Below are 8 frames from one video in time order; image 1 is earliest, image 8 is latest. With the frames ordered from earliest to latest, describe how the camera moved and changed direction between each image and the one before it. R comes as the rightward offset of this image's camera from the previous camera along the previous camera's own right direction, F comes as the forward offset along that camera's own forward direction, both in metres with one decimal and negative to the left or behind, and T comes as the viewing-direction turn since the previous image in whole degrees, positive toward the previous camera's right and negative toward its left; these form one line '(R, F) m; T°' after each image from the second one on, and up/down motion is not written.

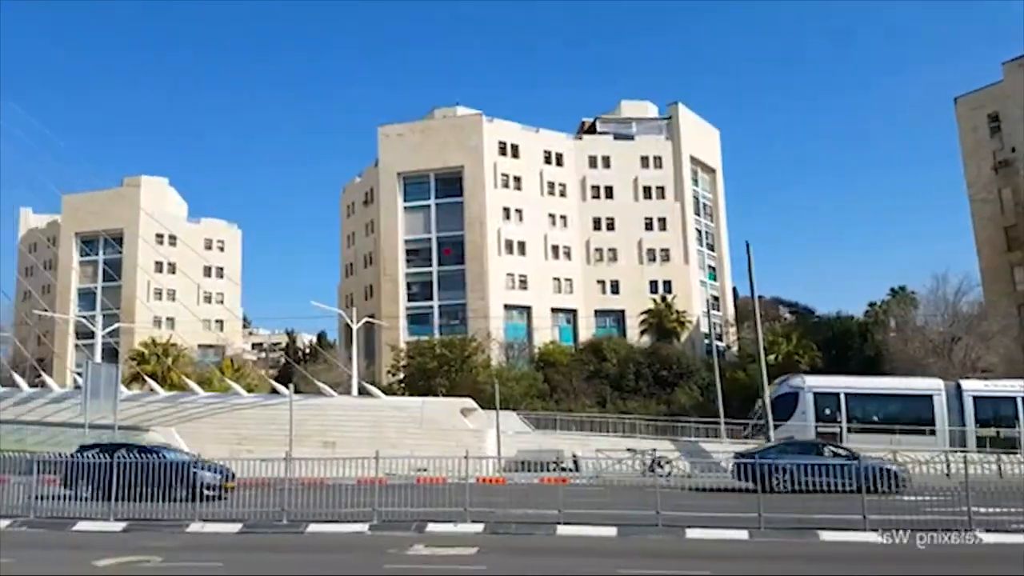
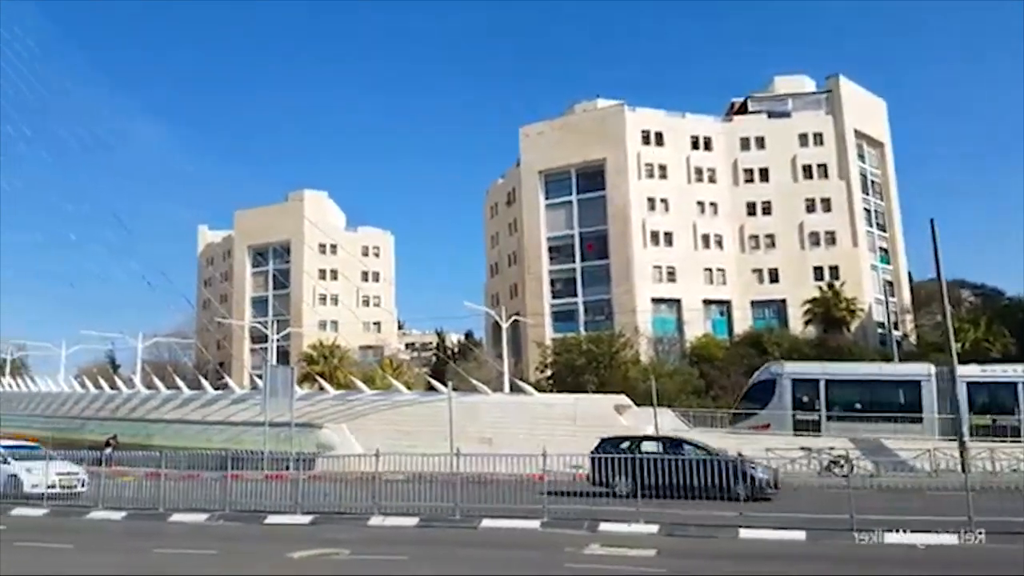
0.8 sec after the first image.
(-0.6, +0.5) m; -10°
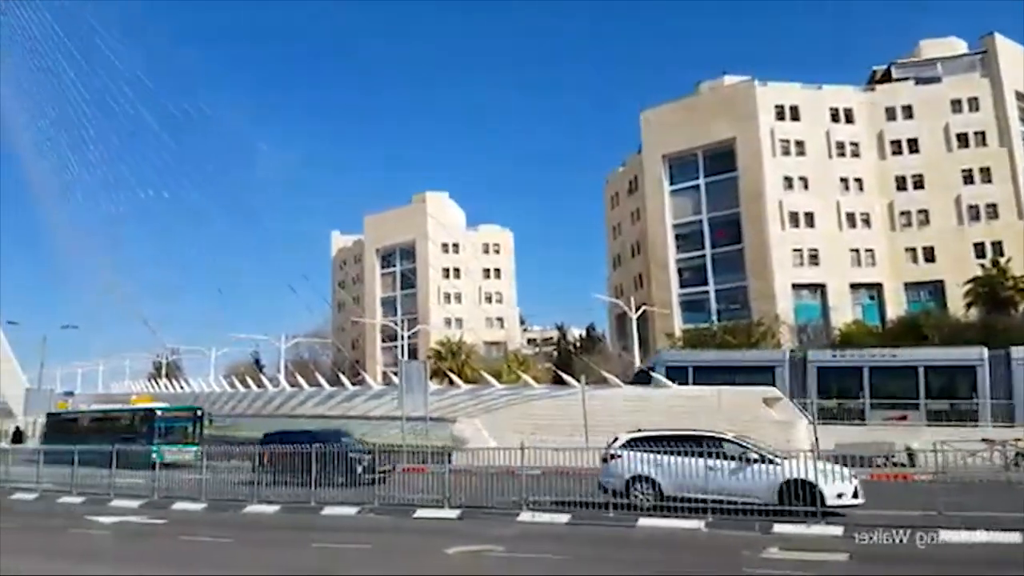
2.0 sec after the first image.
(-0.8, +1.0) m; -9°
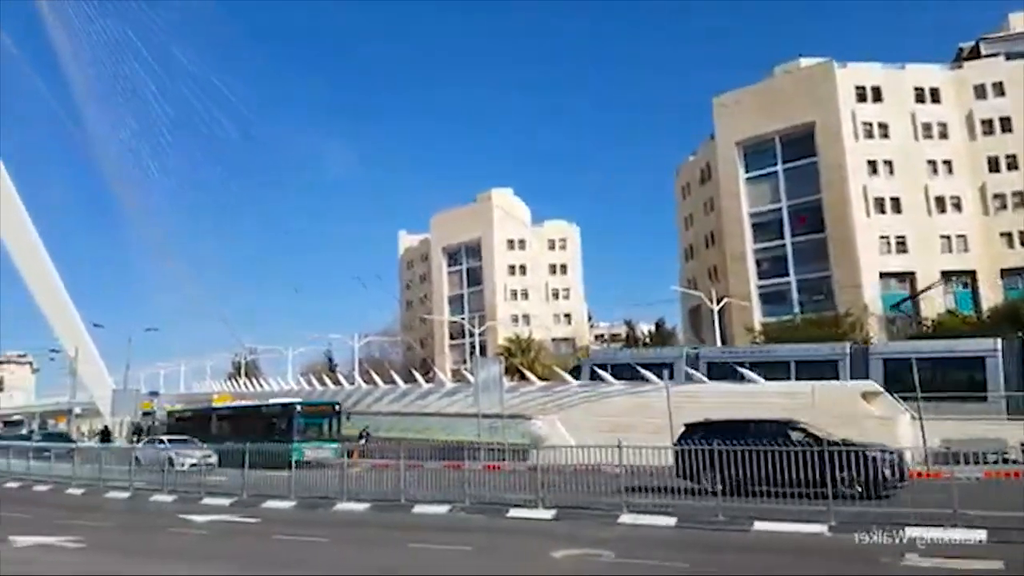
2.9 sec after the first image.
(-0.8, +0.7) m; -4°
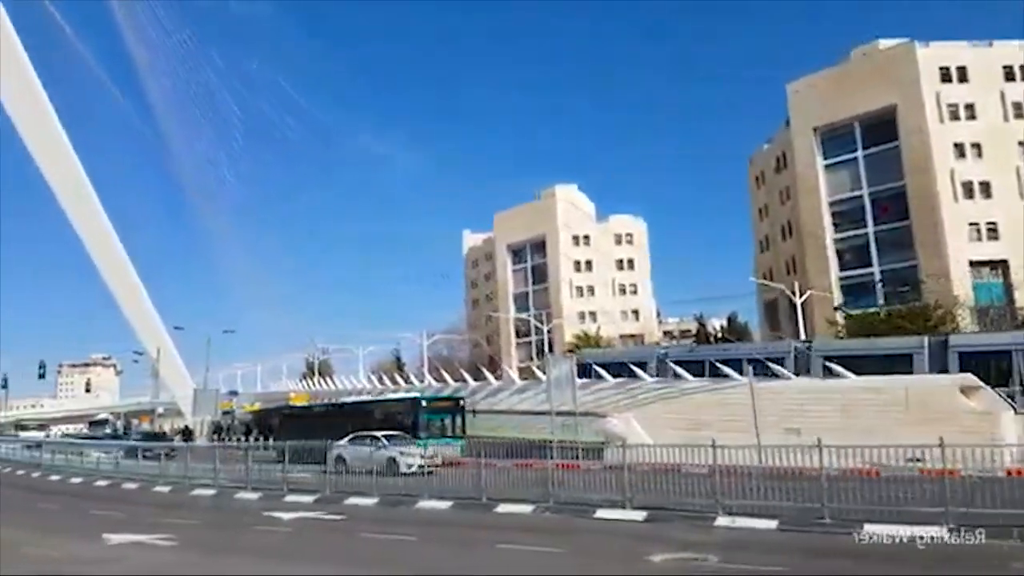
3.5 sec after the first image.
(-0.5, +0.5) m; -5°
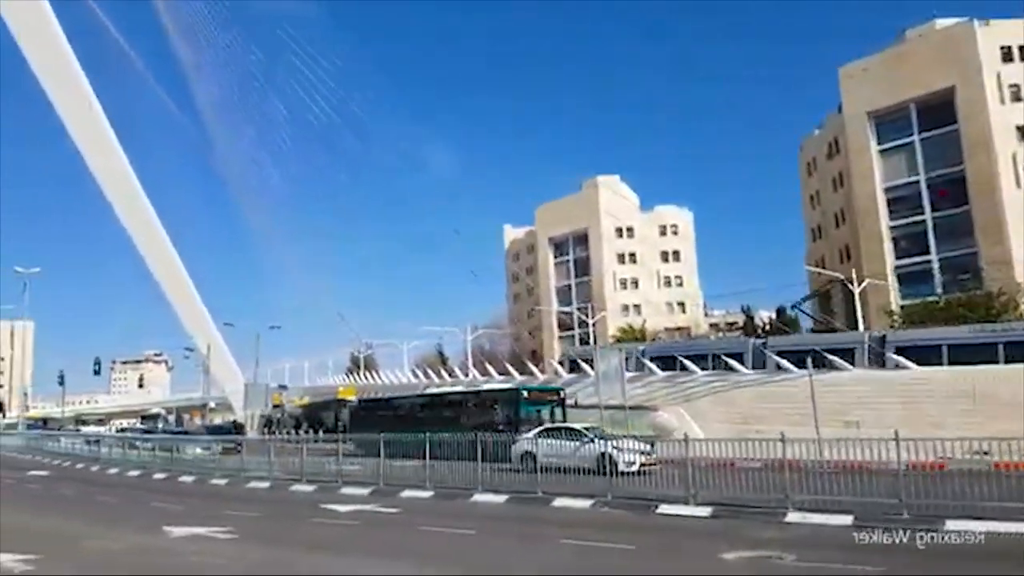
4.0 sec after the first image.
(-0.4, +0.4) m; -3°
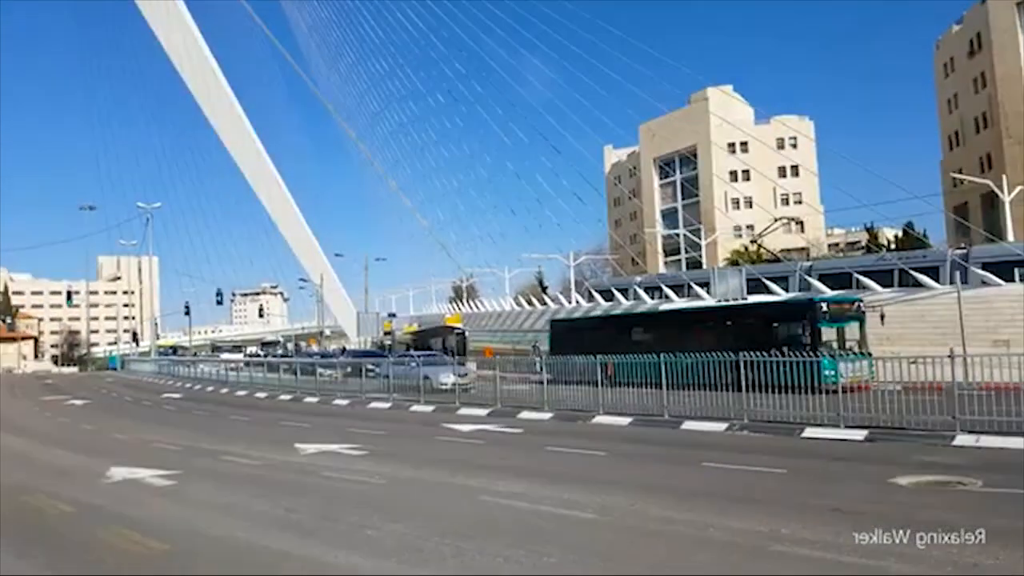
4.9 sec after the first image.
(-0.6, +1.0) m; -7°
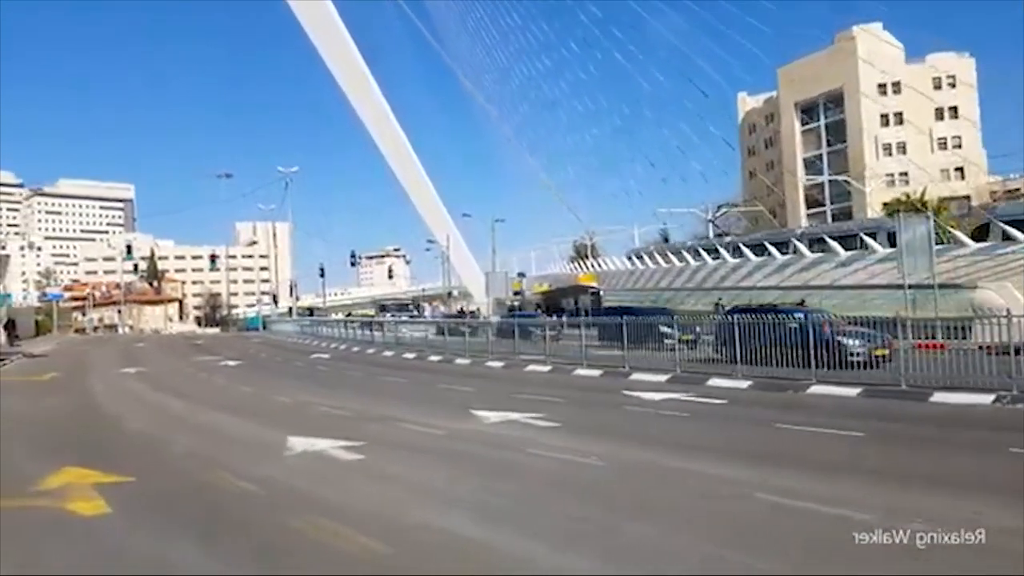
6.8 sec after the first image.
(-2.0, +2.2) m; -8°
